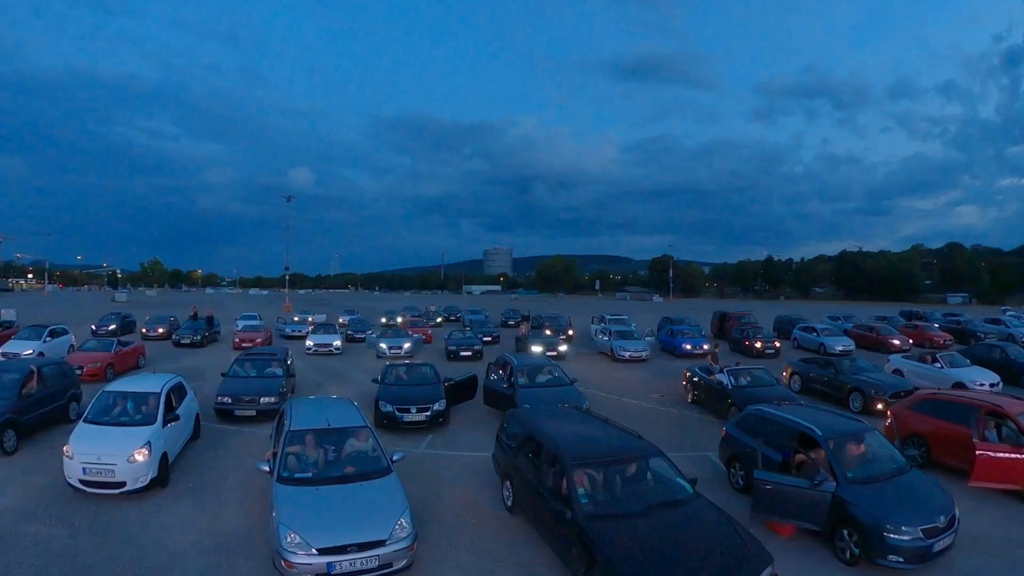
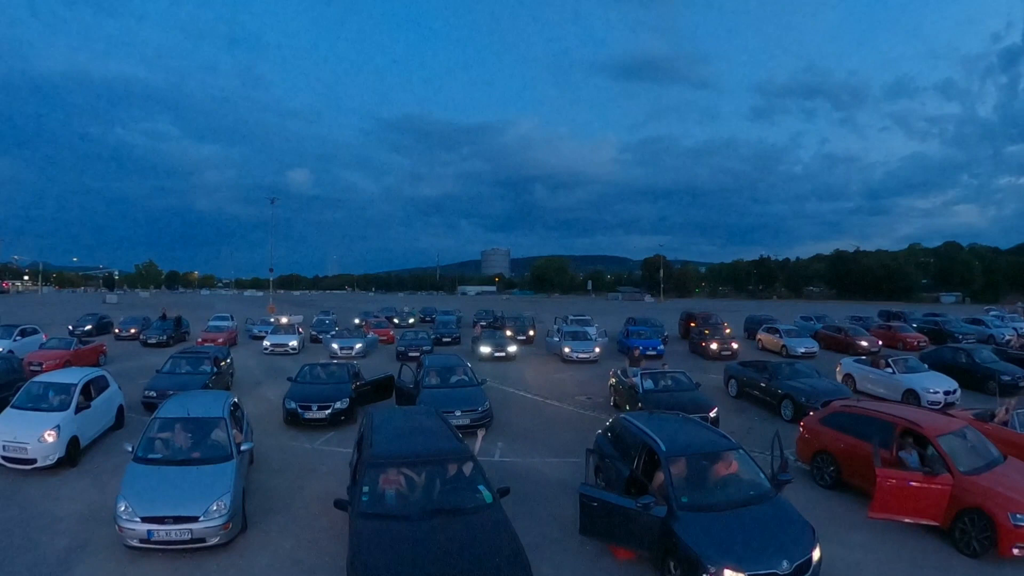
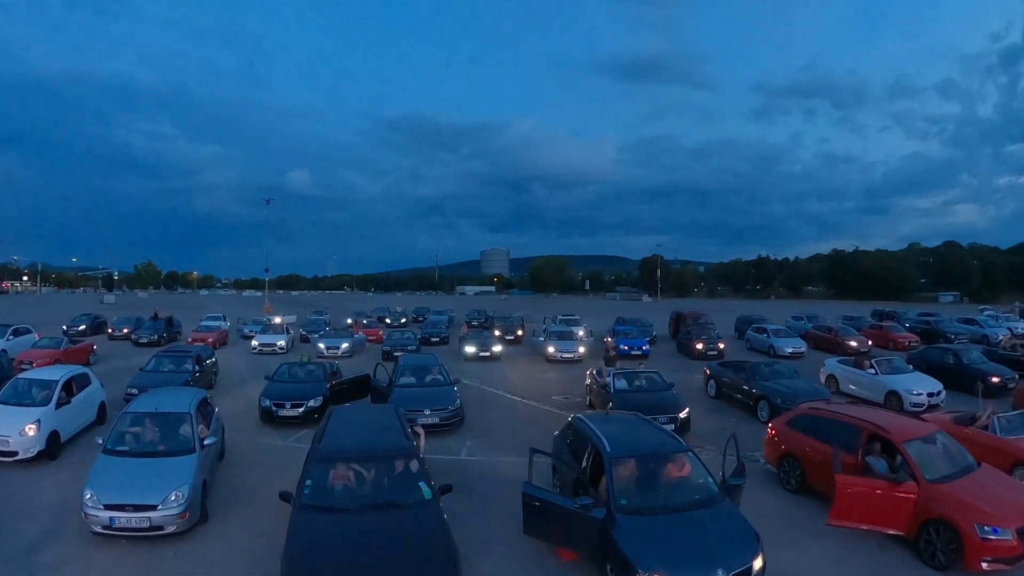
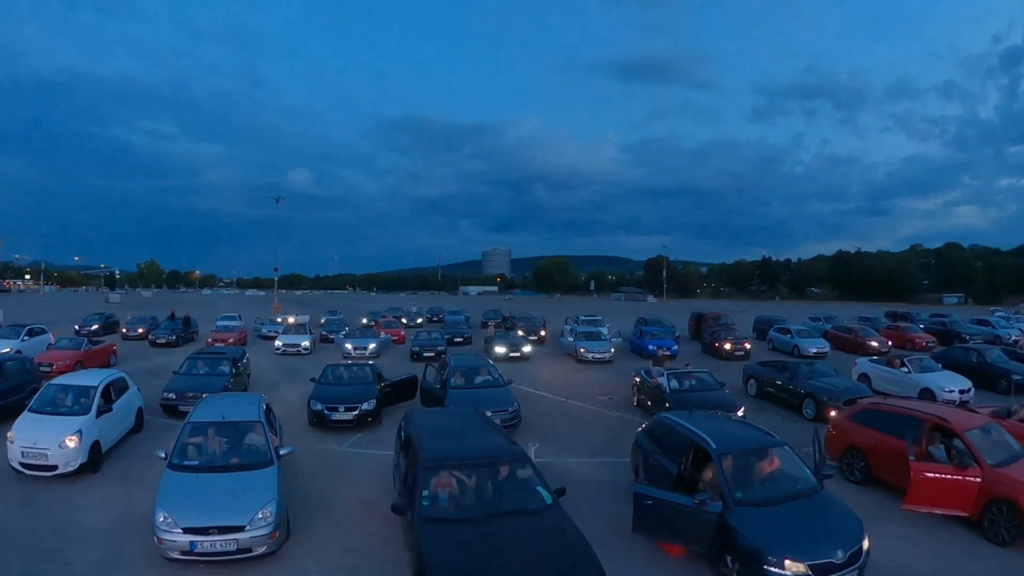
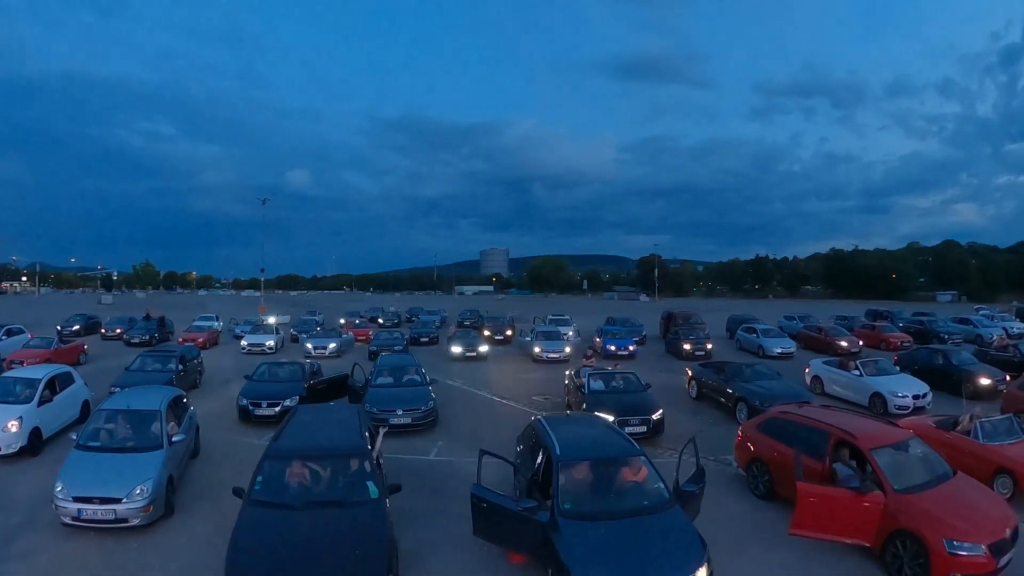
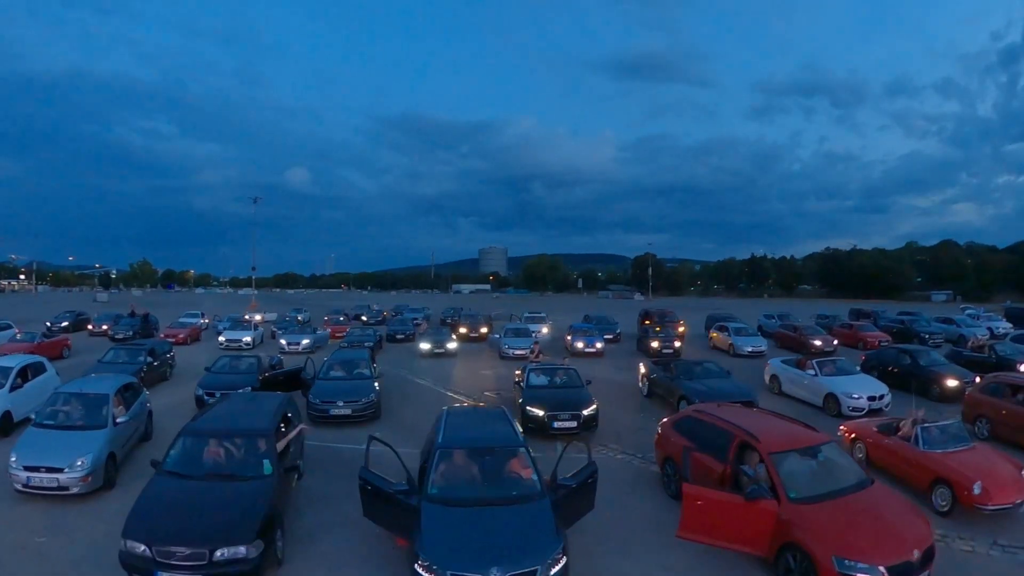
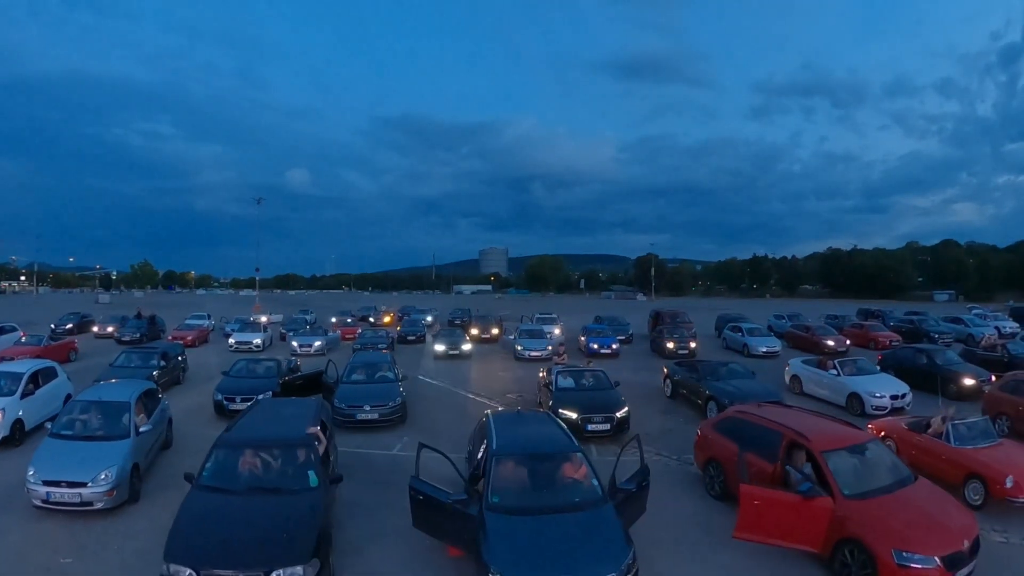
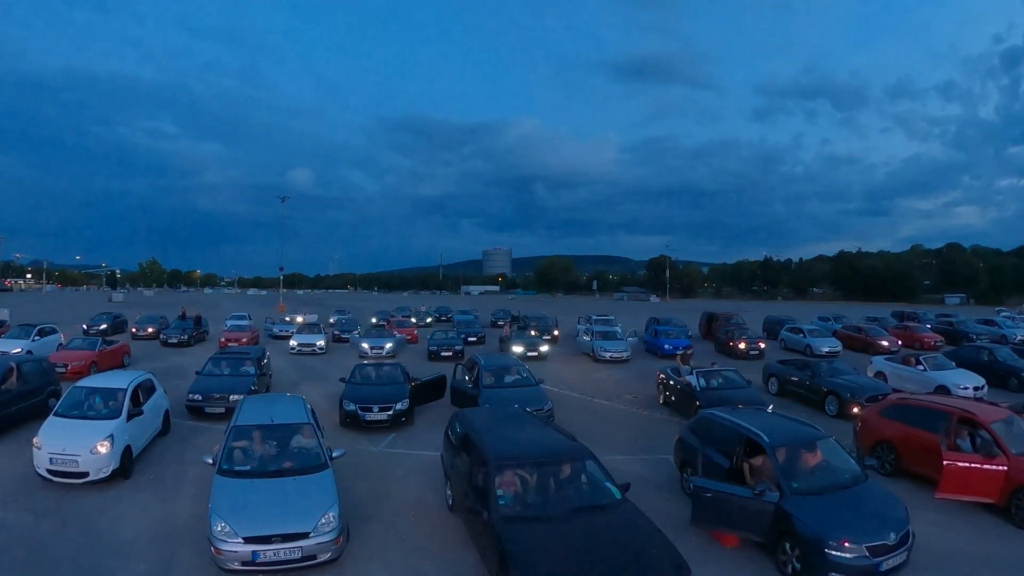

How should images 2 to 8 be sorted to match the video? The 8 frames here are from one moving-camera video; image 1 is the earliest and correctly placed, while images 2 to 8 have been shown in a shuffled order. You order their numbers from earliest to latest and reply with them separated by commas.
8, 4, 2, 3, 5, 7, 6
